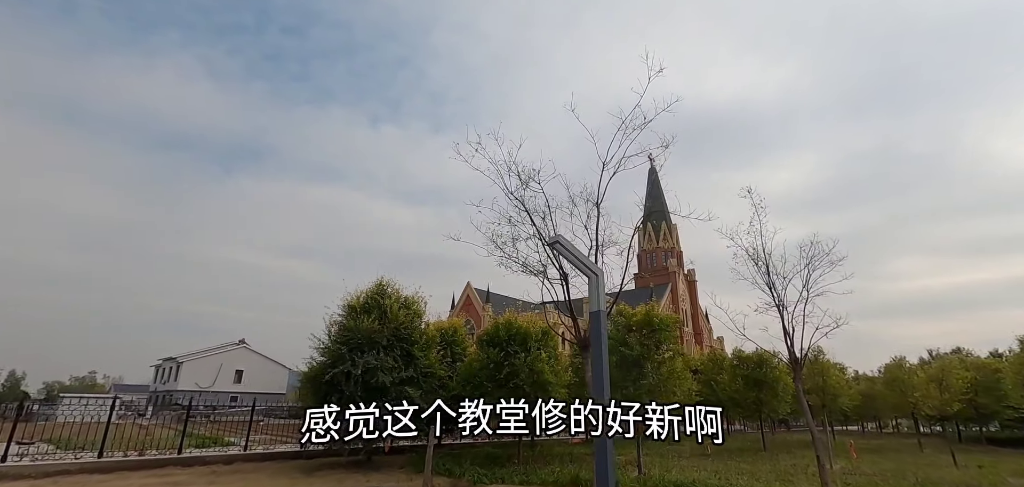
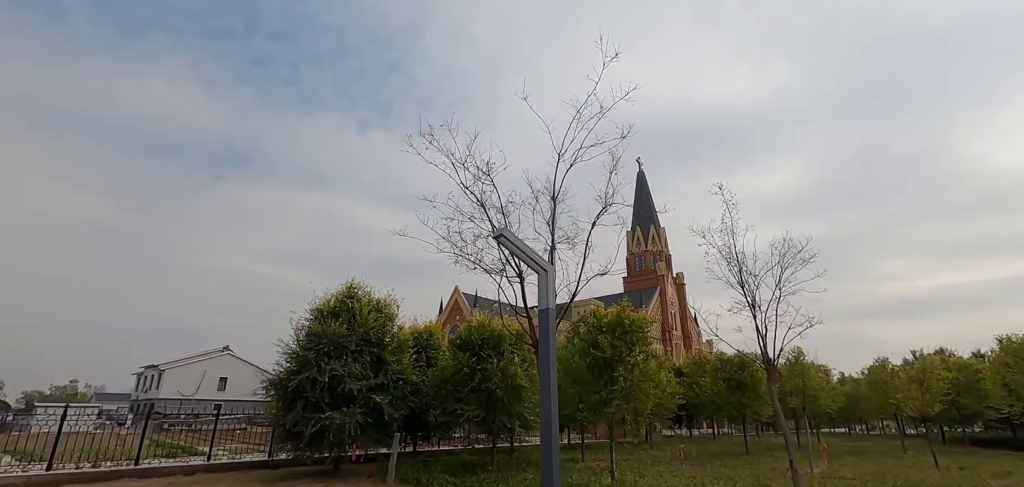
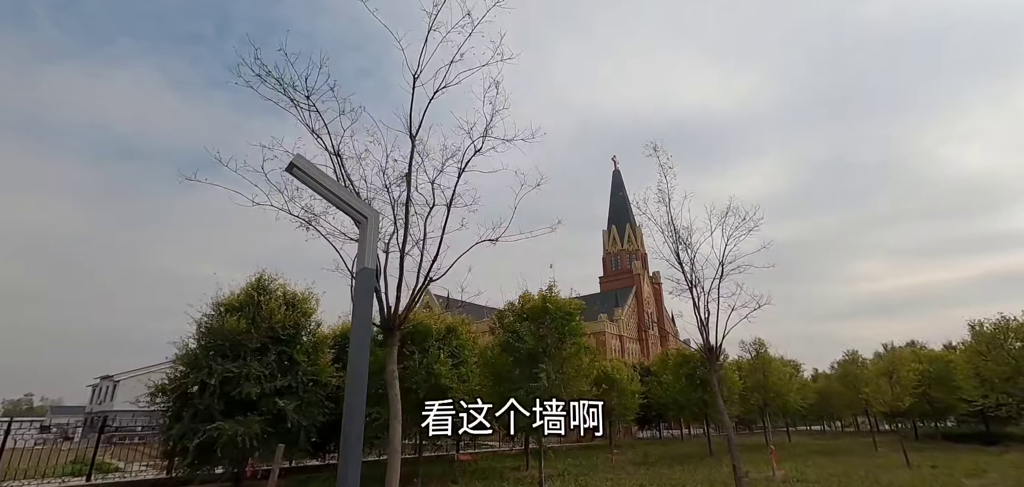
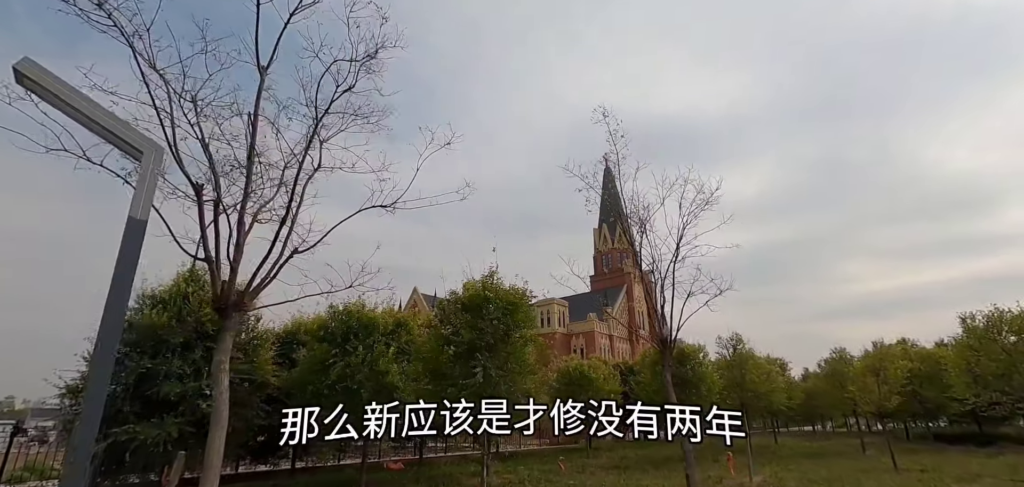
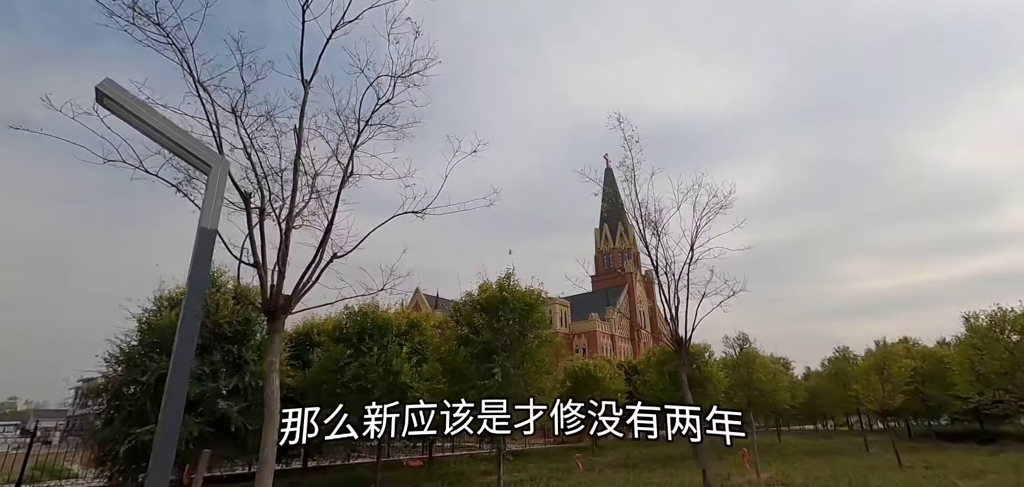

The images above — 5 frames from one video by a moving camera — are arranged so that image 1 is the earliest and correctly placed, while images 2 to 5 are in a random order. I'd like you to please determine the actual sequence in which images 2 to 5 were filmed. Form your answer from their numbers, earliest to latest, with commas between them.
2, 3, 5, 4
